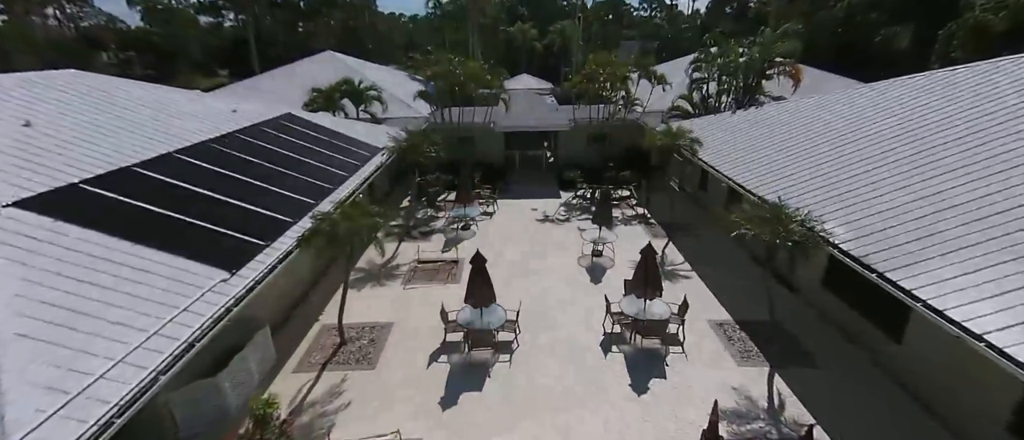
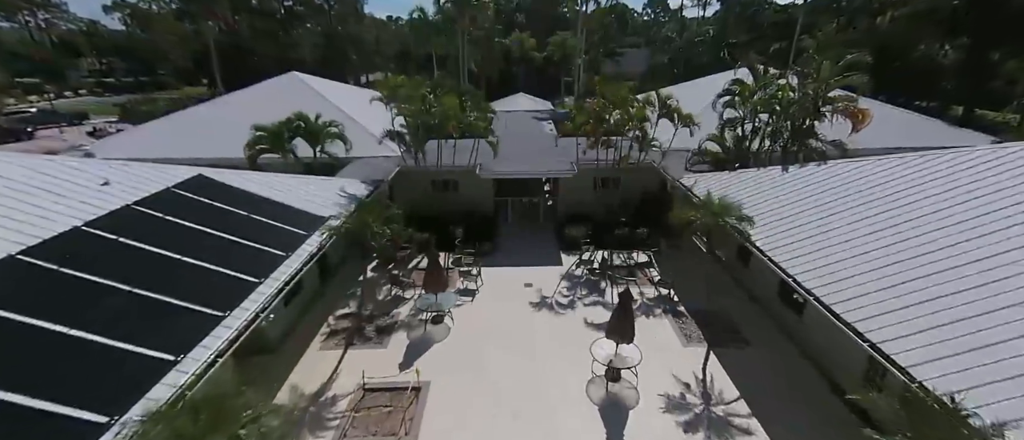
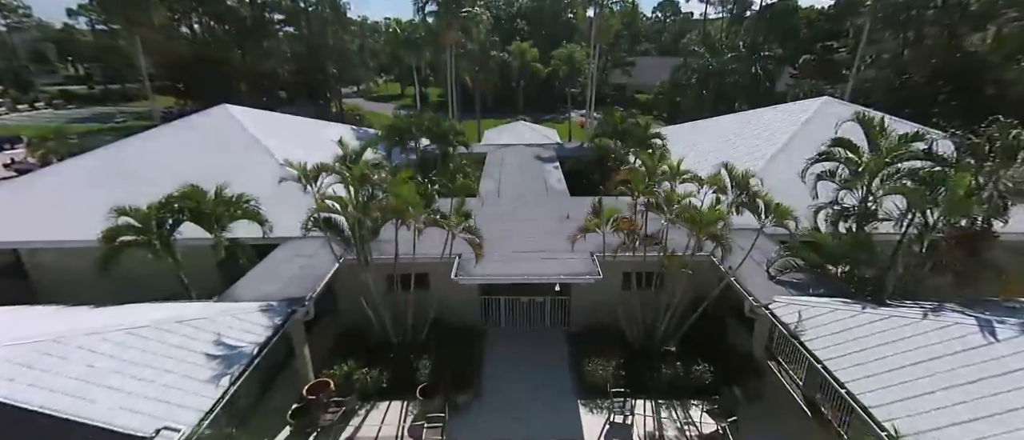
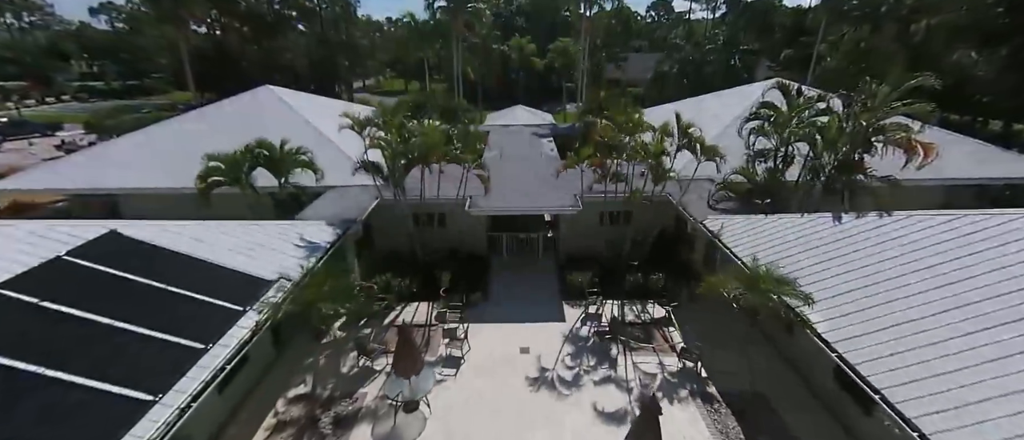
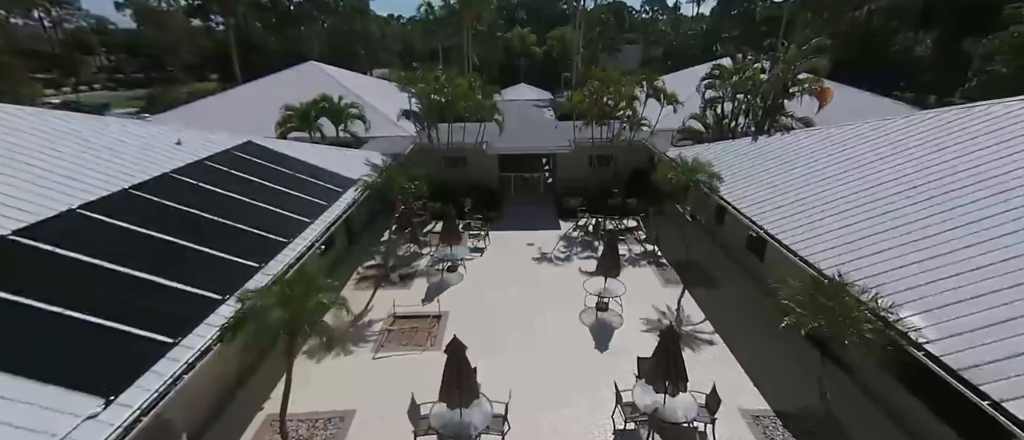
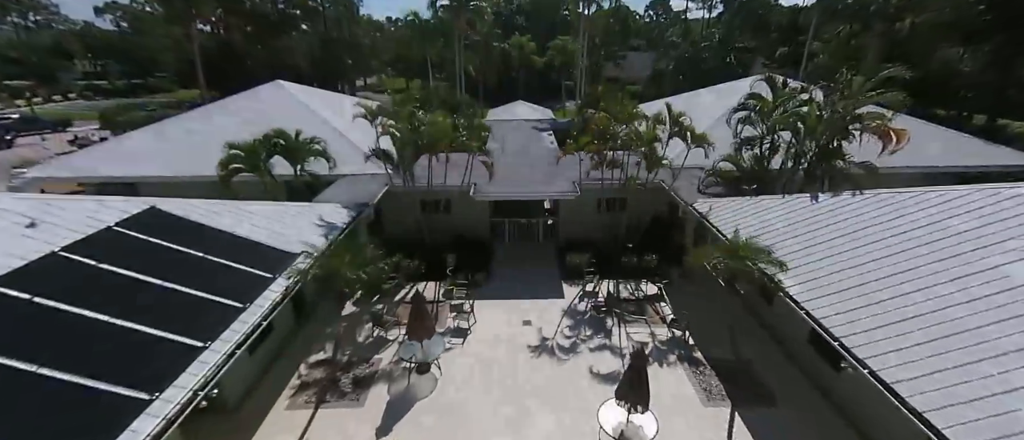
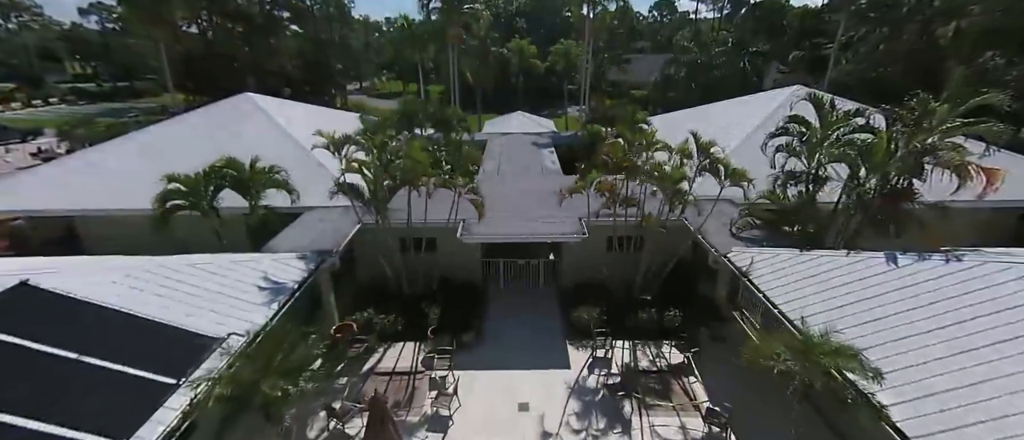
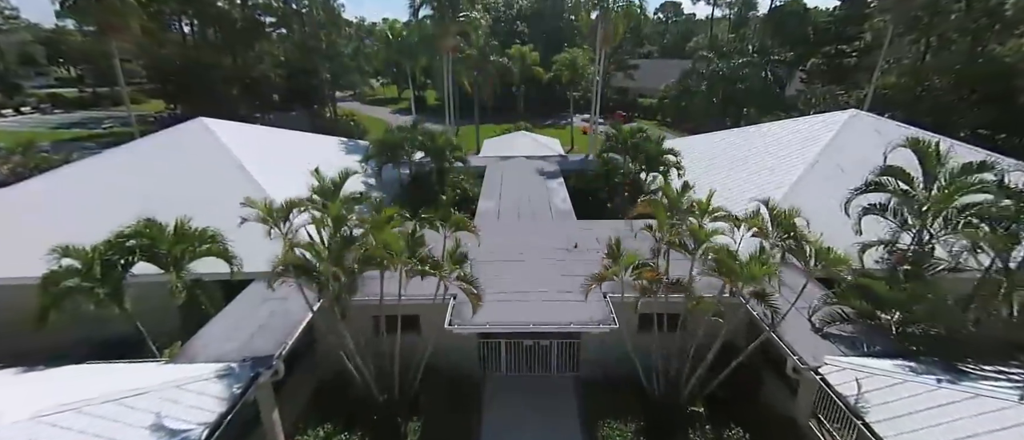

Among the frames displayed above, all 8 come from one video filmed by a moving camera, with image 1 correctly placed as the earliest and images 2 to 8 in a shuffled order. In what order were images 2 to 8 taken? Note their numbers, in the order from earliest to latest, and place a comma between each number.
5, 2, 6, 4, 7, 3, 8
